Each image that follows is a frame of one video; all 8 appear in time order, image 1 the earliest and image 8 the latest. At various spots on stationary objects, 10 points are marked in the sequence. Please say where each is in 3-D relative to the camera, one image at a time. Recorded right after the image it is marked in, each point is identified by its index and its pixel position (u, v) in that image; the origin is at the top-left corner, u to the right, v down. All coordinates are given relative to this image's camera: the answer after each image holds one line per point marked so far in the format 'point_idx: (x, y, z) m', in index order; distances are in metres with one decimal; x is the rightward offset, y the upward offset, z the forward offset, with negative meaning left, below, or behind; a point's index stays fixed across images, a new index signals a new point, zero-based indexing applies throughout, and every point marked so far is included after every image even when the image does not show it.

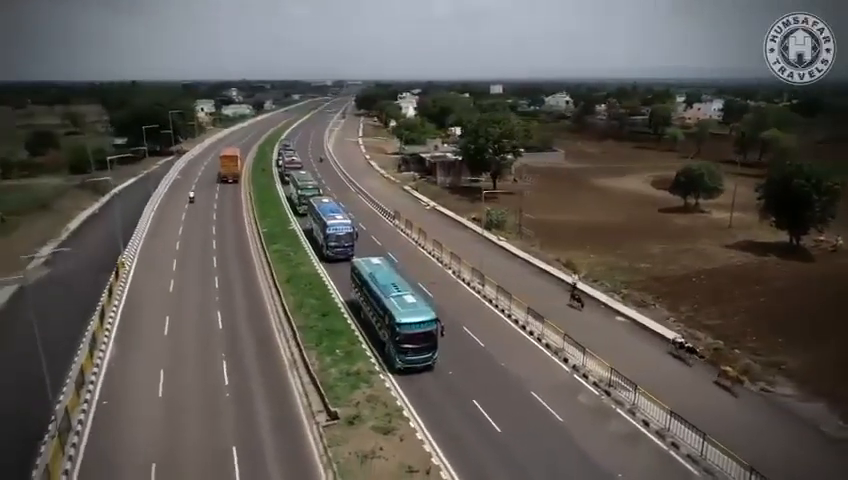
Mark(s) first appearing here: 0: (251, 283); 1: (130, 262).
0: (-4.8, -1.1, +16.1) m
1: (-8.8, -0.5, +18.0) m
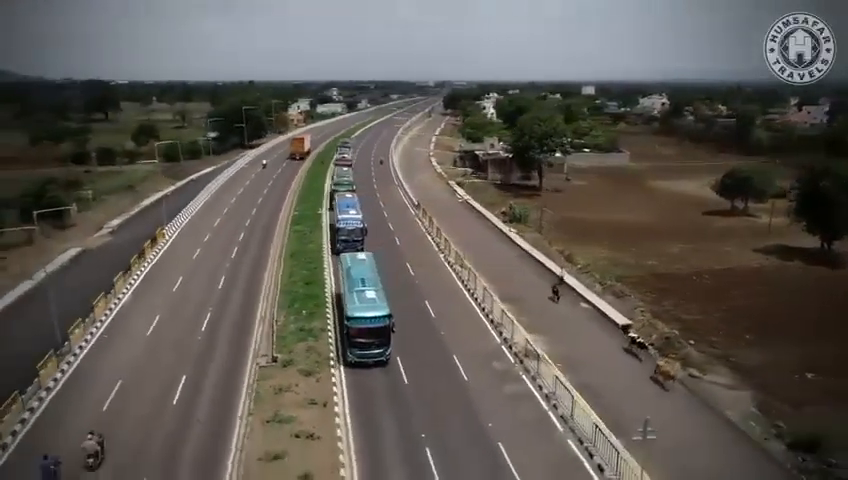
0: (-5.2, -0.5, +18.4) m
1: (-8.8, +0.3, +20.9) m
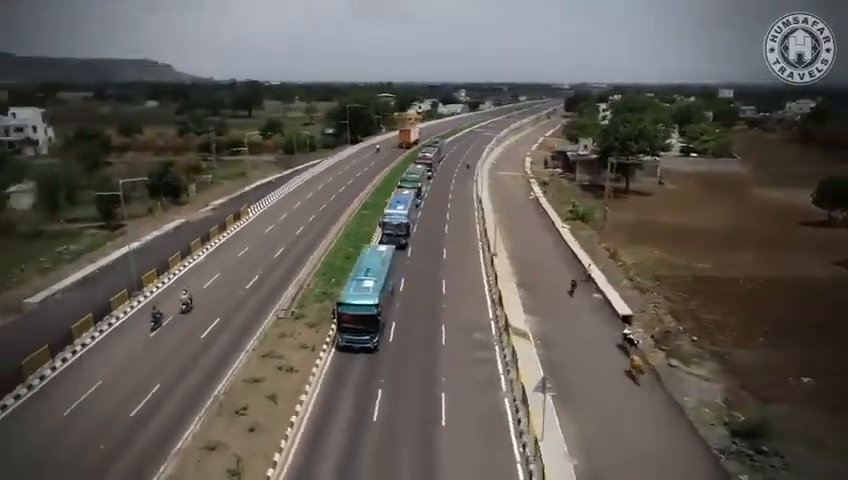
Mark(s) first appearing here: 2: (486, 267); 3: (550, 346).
0: (-3.8, +0.2, +20.9) m
1: (-6.7, +1.2, +24.1) m
2: (+1.8, -0.8, +17.6) m
3: (+2.8, -2.3, +13.1) m
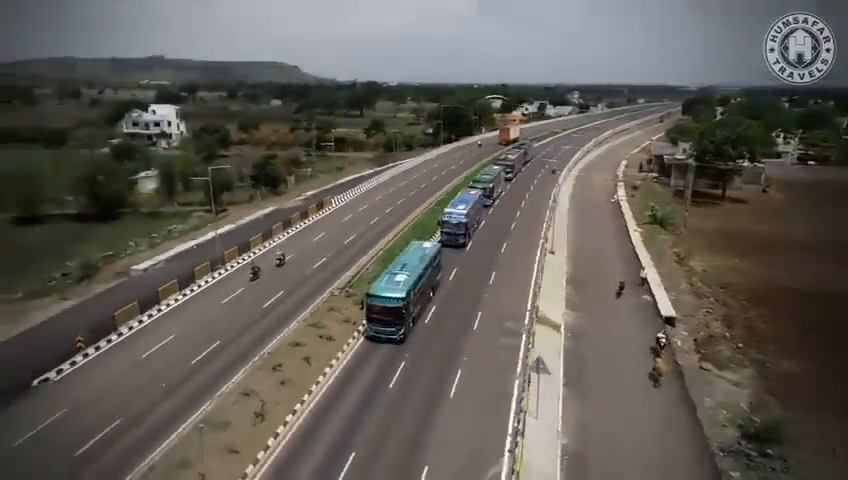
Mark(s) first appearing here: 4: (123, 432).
0: (-1.3, +0.6, +22.4) m
1: (-3.6, +1.7, +26.1) m
2: (+3.5, -0.7, +18.1) m
3: (+3.5, -2.2, +13.5) m
4: (-4.7, -3.1, +9.4) m
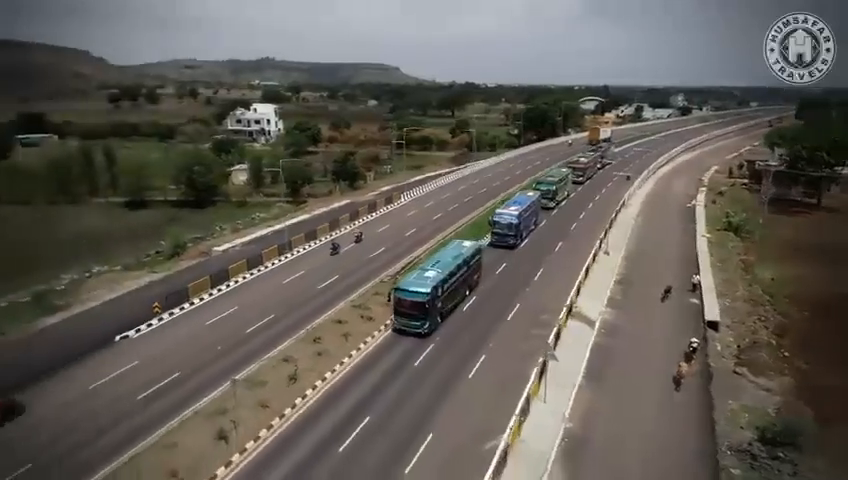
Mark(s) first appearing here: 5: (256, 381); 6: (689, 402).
0: (+1.0, +0.8, +23.2) m
1: (-0.6, +2.0, +27.2) m
2: (+5.0, -0.7, +18.3) m
3: (+4.3, -2.2, +13.7) m
4: (-4.5, -2.6, +10.9) m
5: (-3.1, -2.6, +11.0) m
6: (+4.9, -3.0, +11.1) m
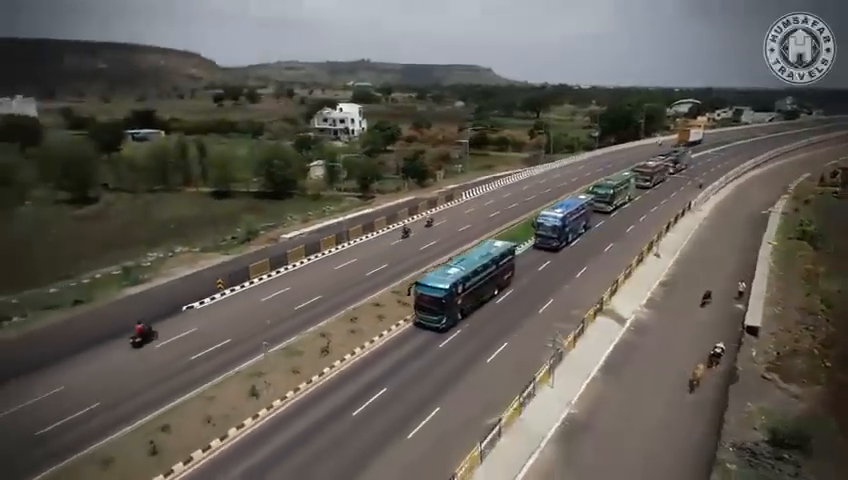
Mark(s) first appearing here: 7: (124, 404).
0: (+3.2, +0.9, +23.7) m
1: (+2.3, +2.1, +27.9) m
2: (+6.5, -0.7, +18.3) m
3: (+5.1, -2.2, +13.9) m
4: (-4.1, -2.3, +12.3) m
5: (-2.7, -2.3, +12.2) m
6: (+5.3, -3.0, +11.2) m
7: (-5.1, -2.8, +10.2) m
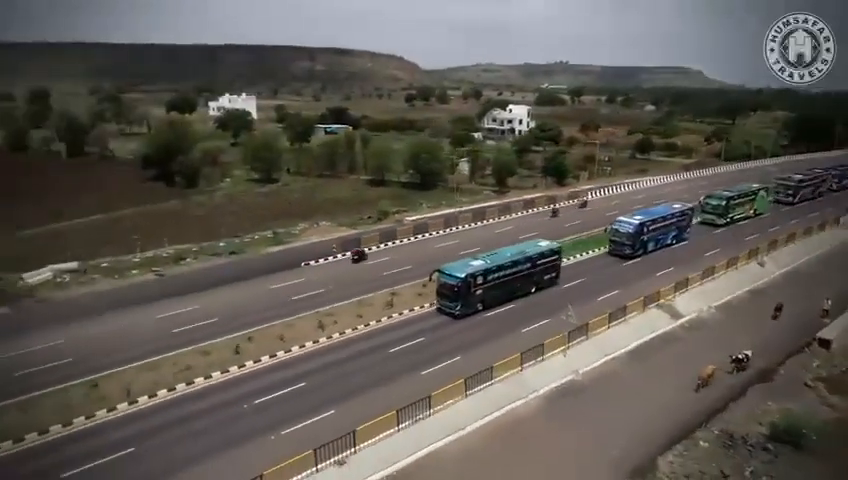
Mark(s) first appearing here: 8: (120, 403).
0: (+7.9, +0.9, +24.1) m
1: (+8.3, +2.1, +28.3) m
2: (+9.2, -0.9, +17.9) m
3: (+6.4, -2.1, +14.1) m
4: (-2.8, -1.4, +15.4) m
5: (-1.5, -1.6, +14.9) m
6: (+5.7, -3.0, +11.6) m
7: (-4.4, -1.9, +13.7) m
8: (-5.2, -2.8, +10.3) m
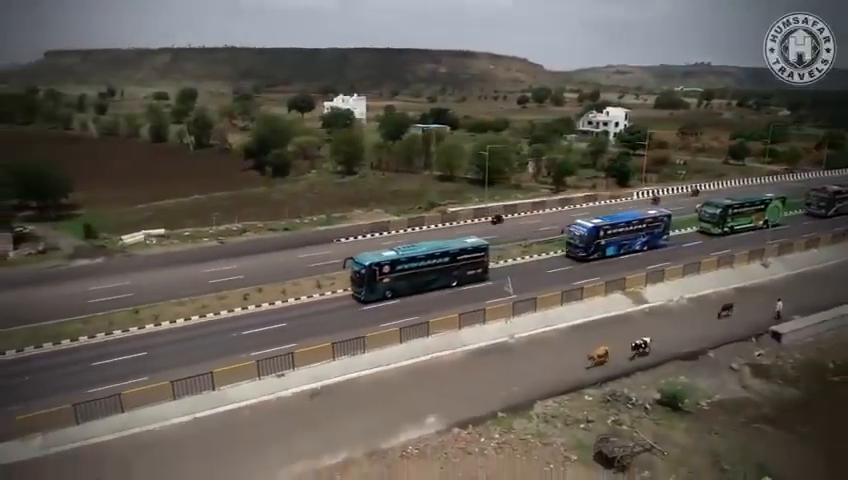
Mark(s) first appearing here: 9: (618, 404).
0: (+9.4, +0.9, +24.7) m
1: (+10.8, +2.1, +28.8) m
2: (+9.4, -0.8, +18.4) m
3: (+5.8, -1.9, +15.2) m
4: (-2.9, -0.7, +18.3) m
5: (-1.7, -0.9, +17.6) m
6: (+4.6, -2.7, +12.9) m
7: (-4.8, -1.1, +17.0) m
8: (-6.3, -1.9, +13.8) m
9: (+3.7, -3.1, +11.2) m
